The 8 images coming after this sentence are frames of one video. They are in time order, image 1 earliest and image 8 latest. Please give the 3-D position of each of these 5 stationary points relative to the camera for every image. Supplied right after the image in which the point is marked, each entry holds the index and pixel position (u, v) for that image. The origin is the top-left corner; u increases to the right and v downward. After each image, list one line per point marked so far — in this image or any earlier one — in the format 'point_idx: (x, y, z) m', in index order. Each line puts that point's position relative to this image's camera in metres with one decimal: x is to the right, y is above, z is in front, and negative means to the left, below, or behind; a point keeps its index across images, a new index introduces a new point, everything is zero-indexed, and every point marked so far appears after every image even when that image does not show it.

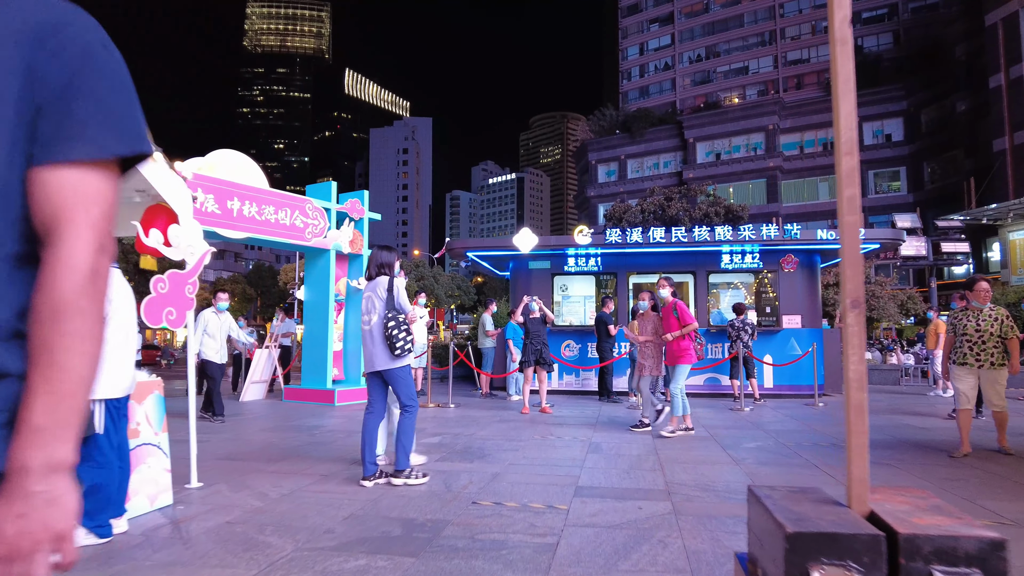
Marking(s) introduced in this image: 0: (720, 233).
0: (+3.8, +1.0, +11.0) m
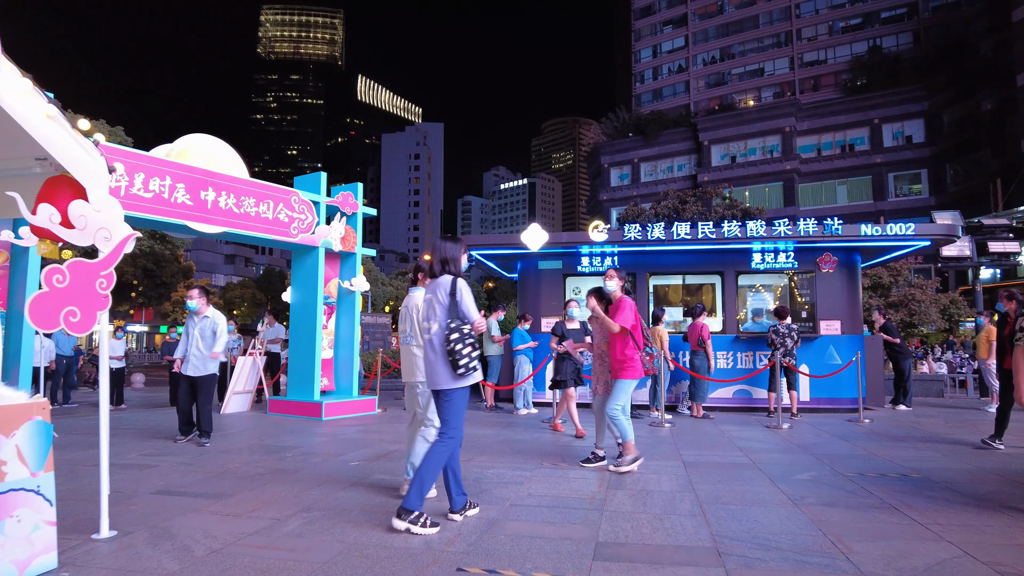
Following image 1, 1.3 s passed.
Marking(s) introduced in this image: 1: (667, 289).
0: (+3.9, +1.0, +9.8) m
1: (+2.8, 0.0, +10.9) m
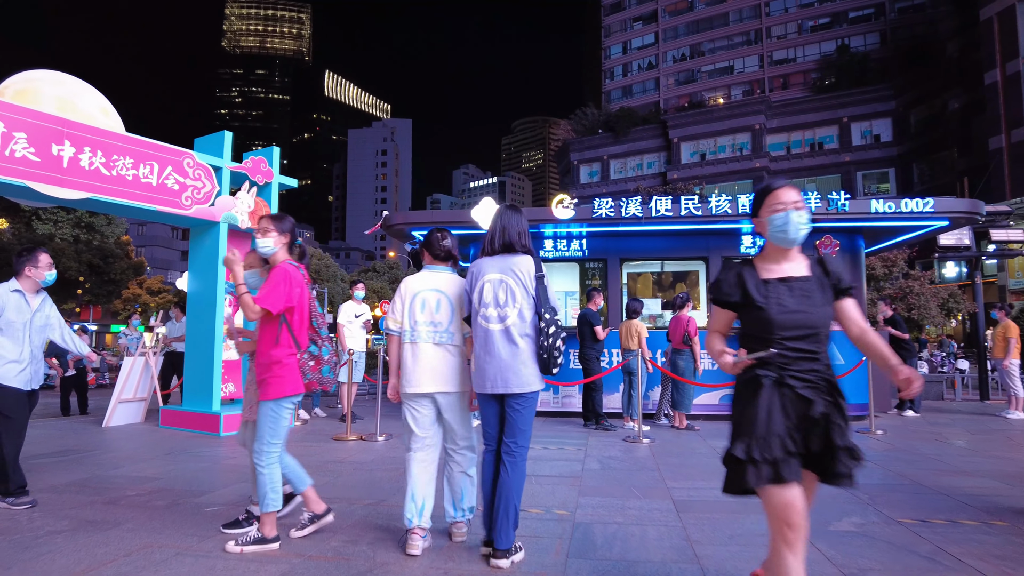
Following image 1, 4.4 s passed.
0: (+3.2, +1.2, +8.3) m
1: (+2.0, +0.2, +9.3) m
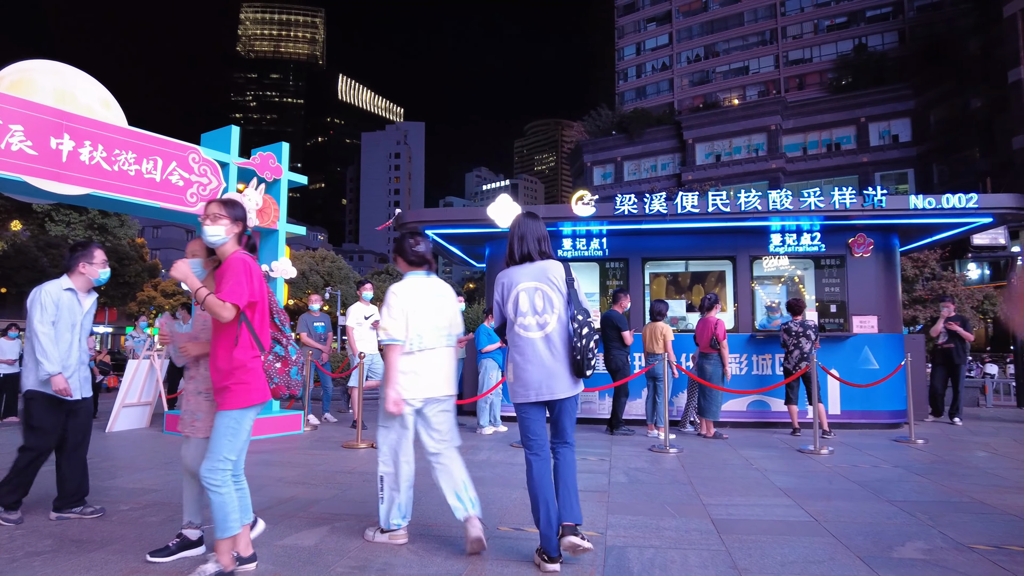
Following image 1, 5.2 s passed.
0: (+3.4, +1.2, +7.9) m
1: (+2.3, +0.2, +8.9) m
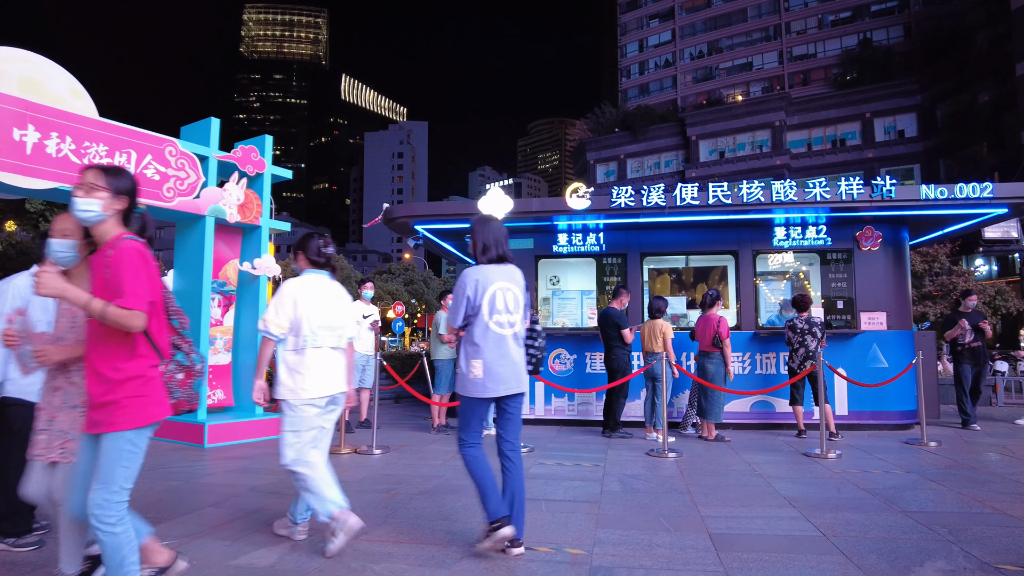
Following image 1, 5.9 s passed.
0: (+3.3, +1.2, +7.5) m
1: (+2.2, +0.2, +8.6) m
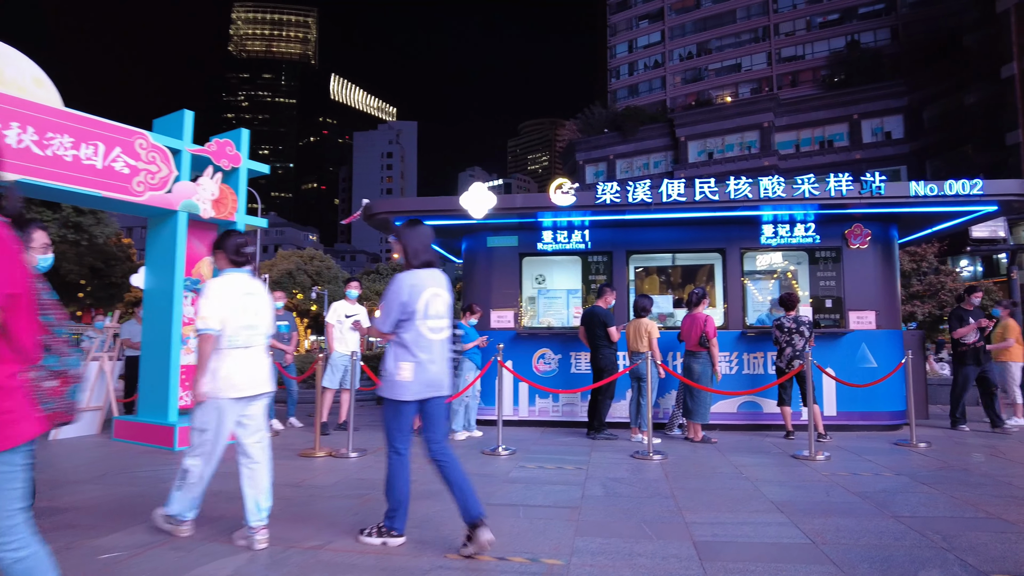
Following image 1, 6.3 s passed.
0: (+3.1, +1.2, +7.4) m
1: (+2.0, +0.2, +8.4) m
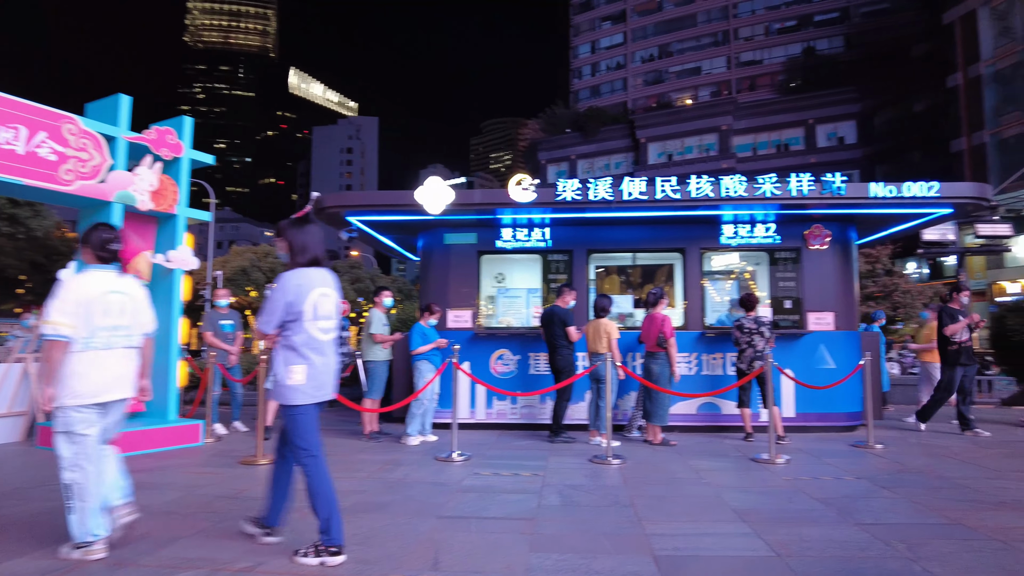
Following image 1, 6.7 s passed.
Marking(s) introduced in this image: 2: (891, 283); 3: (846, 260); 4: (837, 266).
0: (+2.6, +1.2, +7.3) m
1: (+1.4, +0.2, +8.3) m
2: (+10.5, +0.1, +16.9) m
3: (+4.4, +0.4, +8.1) m
4: (+4.3, +0.3, +8.1) m
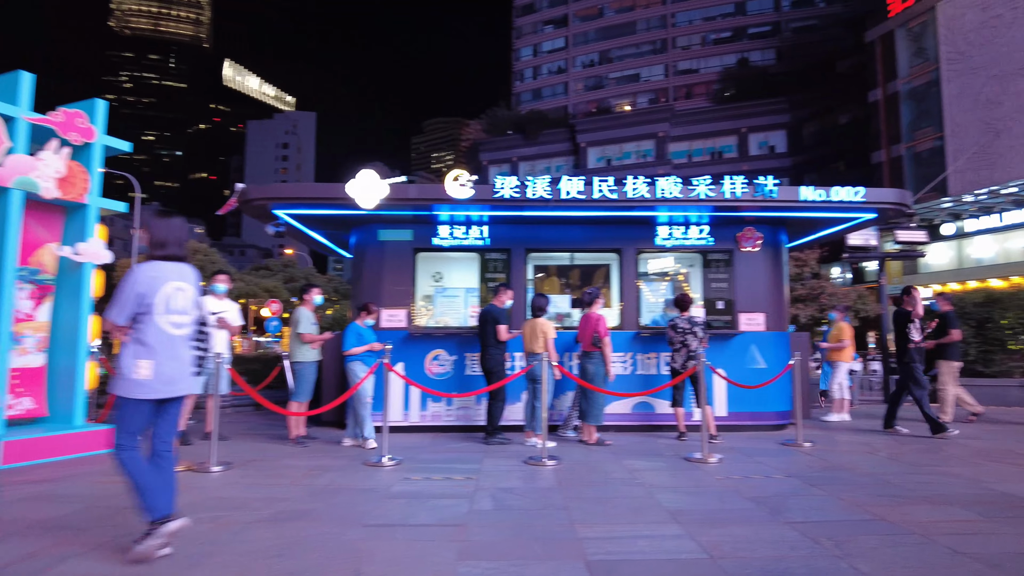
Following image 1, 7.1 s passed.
0: (+1.8, +1.2, +7.4) m
1: (+0.6, +0.2, +8.2) m
2: (+8.8, 0.0, +17.7) m
3: (+3.6, +0.3, +8.3) m
4: (+3.5, +0.3, +8.3) m
